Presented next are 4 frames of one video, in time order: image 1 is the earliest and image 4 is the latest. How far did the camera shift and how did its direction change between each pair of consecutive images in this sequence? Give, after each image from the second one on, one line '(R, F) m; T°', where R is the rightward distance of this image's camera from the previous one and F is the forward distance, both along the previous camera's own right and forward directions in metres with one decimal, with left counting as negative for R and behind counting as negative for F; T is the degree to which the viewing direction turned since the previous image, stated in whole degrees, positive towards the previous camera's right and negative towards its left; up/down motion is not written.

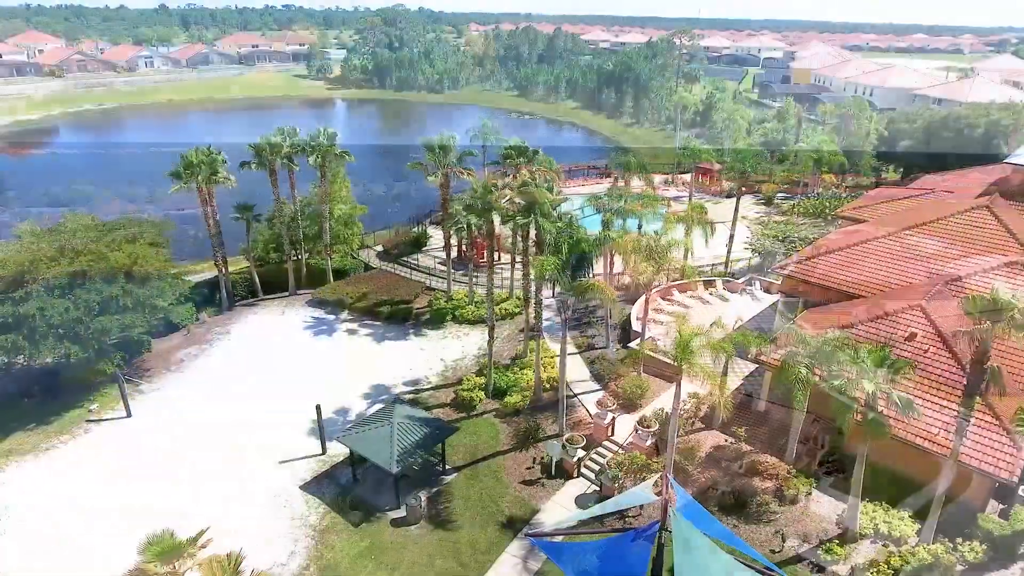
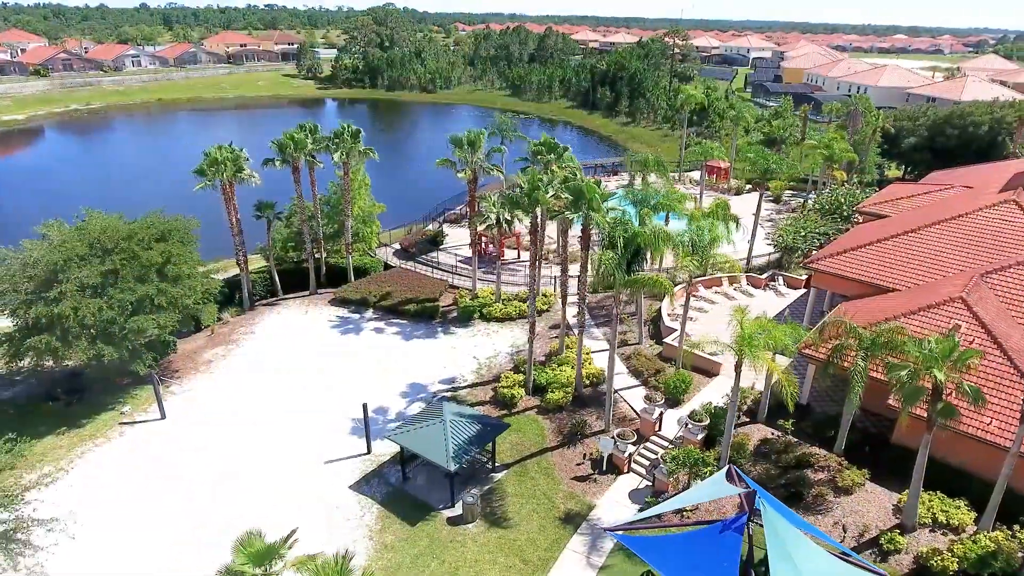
(-2.2, +0.2) m; +1°
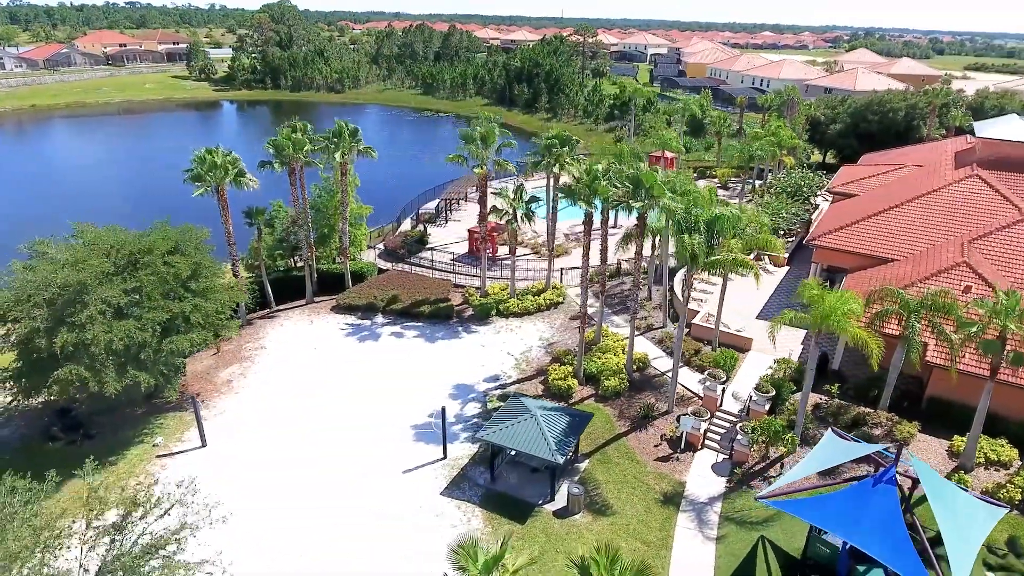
(-5.8, +0.5) m; +9°
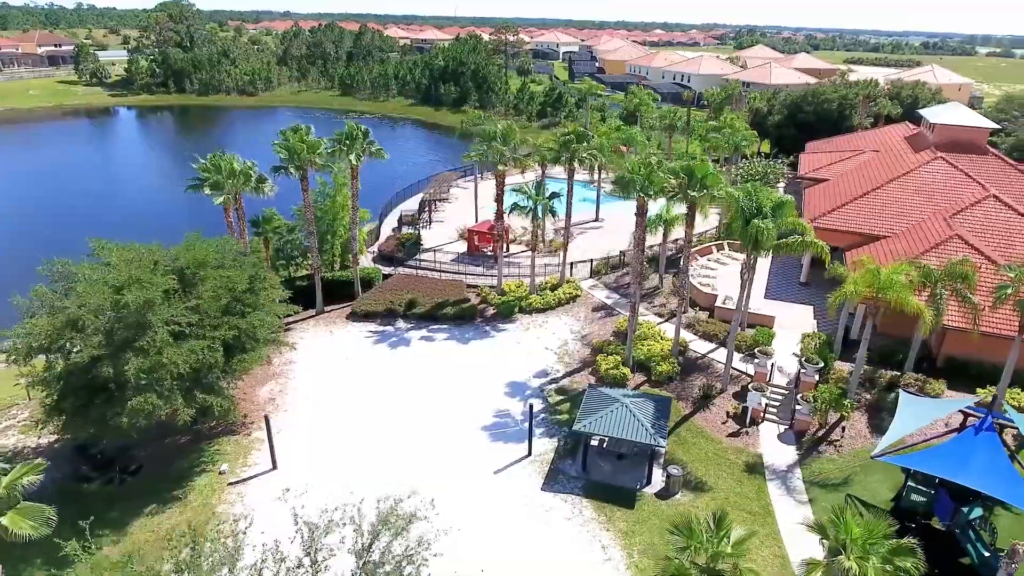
(-5.7, +0.2) m; +8°
